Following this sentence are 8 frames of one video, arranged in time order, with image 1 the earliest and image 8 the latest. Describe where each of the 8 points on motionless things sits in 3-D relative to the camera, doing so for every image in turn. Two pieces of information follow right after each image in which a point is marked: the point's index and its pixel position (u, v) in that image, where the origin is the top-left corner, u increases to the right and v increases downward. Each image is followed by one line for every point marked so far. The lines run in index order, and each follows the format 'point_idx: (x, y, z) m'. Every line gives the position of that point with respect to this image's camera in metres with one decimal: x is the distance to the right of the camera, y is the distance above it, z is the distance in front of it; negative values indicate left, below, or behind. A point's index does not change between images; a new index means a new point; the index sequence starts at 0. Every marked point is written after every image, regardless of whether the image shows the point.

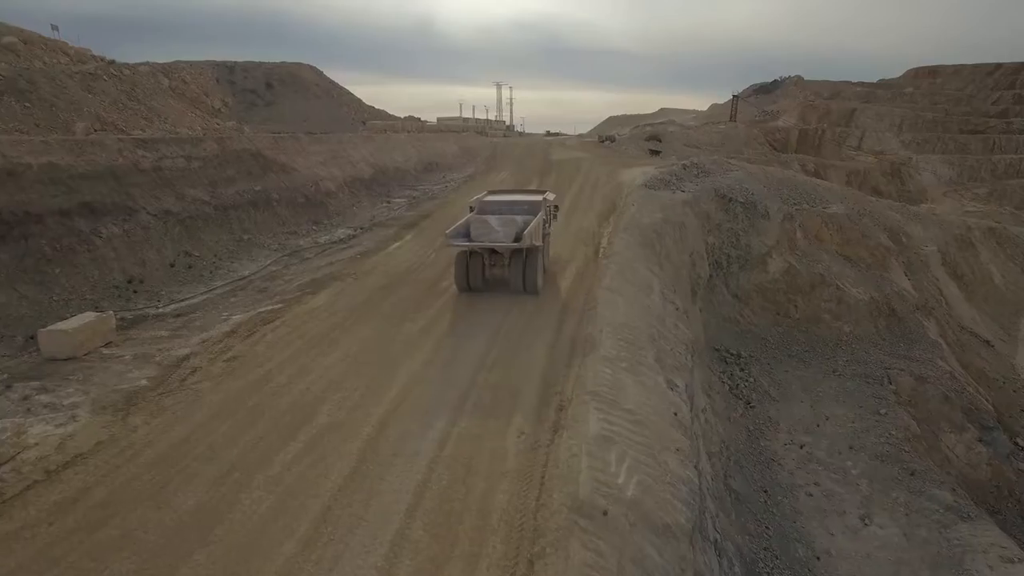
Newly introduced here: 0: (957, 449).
0: (+10.0, -3.6, +14.2) m
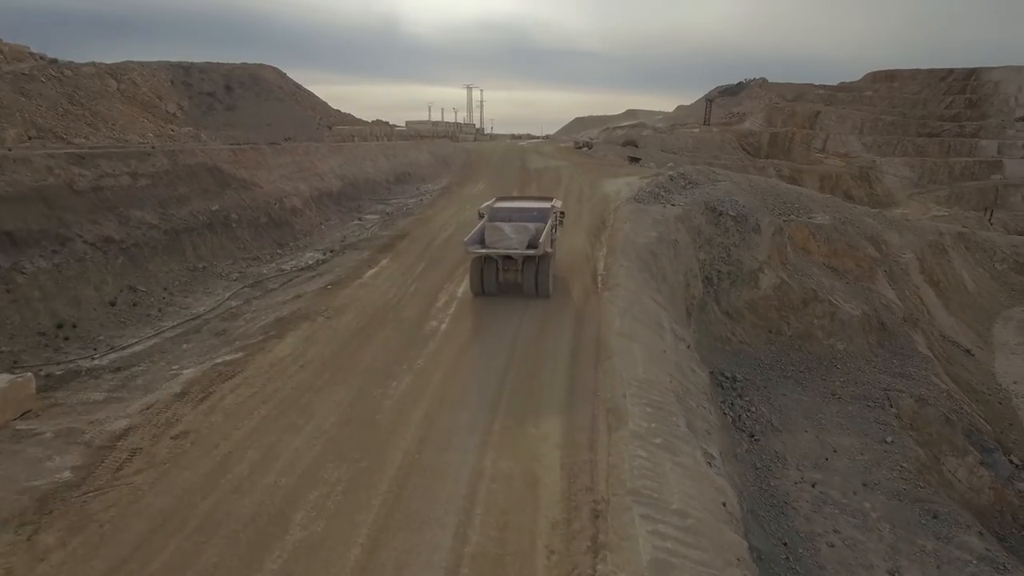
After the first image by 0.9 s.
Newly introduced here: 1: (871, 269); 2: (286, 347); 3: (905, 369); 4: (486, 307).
0: (+9.7, -4.0, +13.7) m
1: (+11.3, +0.6, +19.8) m
2: (-2.7, -0.7, +7.5) m
3: (+10.0, -2.1, +16.1) m
4: (-0.3, -0.2, +8.7) m
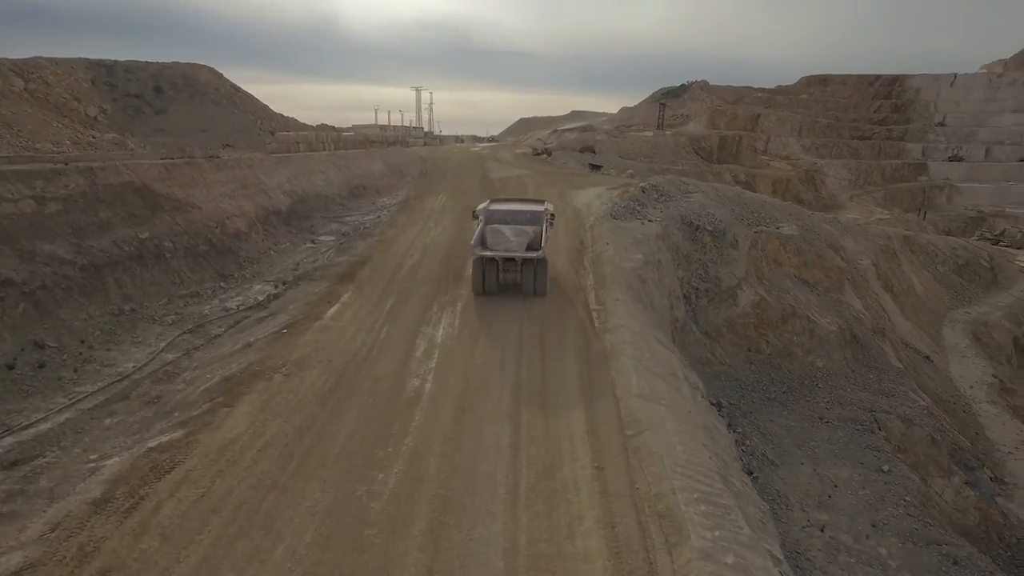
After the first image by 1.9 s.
0: (+9.2, -4.4, +13.4) m
1: (+10.2, +0.2, +19.6) m
2: (-2.7, -1.3, +6.1) m
3: (+9.3, -2.5, +15.8) m
4: (-0.4, -0.8, +7.5) m
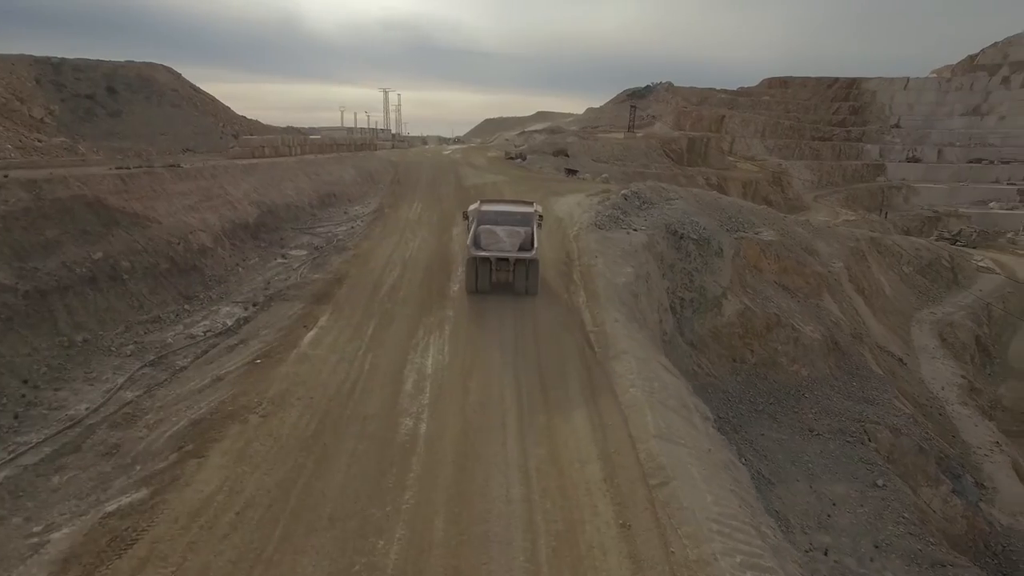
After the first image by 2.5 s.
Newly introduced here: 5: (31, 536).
0: (+8.9, -4.5, +13.3) m
1: (+9.5, 0.0, +19.6) m
2: (-2.6, -1.6, +5.4) m
3: (+8.8, -2.6, +15.7) m
4: (-0.4, -1.1, +6.9) m
5: (-3.5, -1.8, +4.7) m
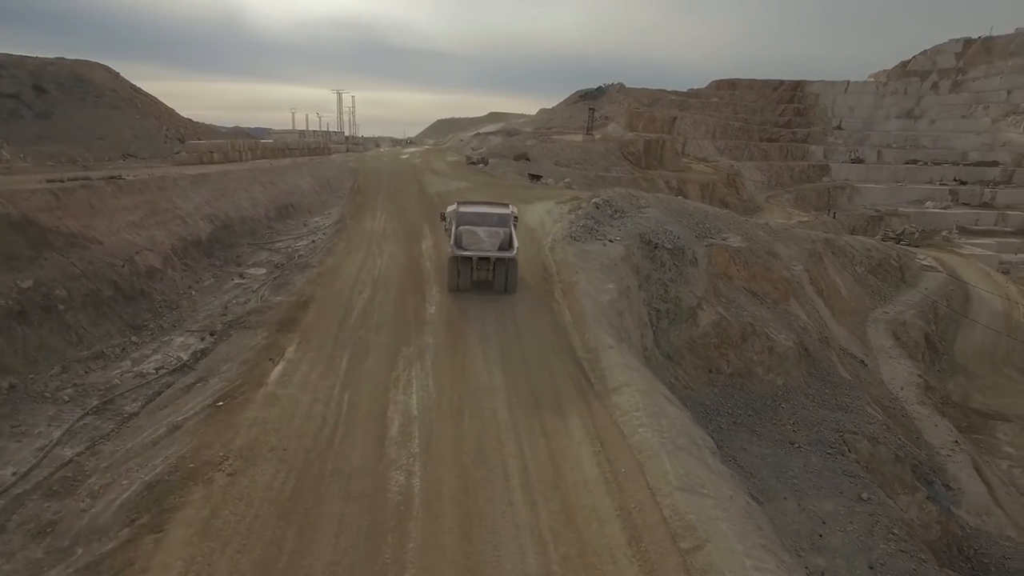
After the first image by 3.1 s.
0: (+8.5, -4.7, +13.3) m
1: (+8.5, -0.1, +19.6) m
2: (-2.5, -1.9, +4.6) m
3: (+8.2, -2.8, +15.7) m
4: (-0.5, -1.4, +6.3) m
5: (-3.4, -2.2, +3.8) m
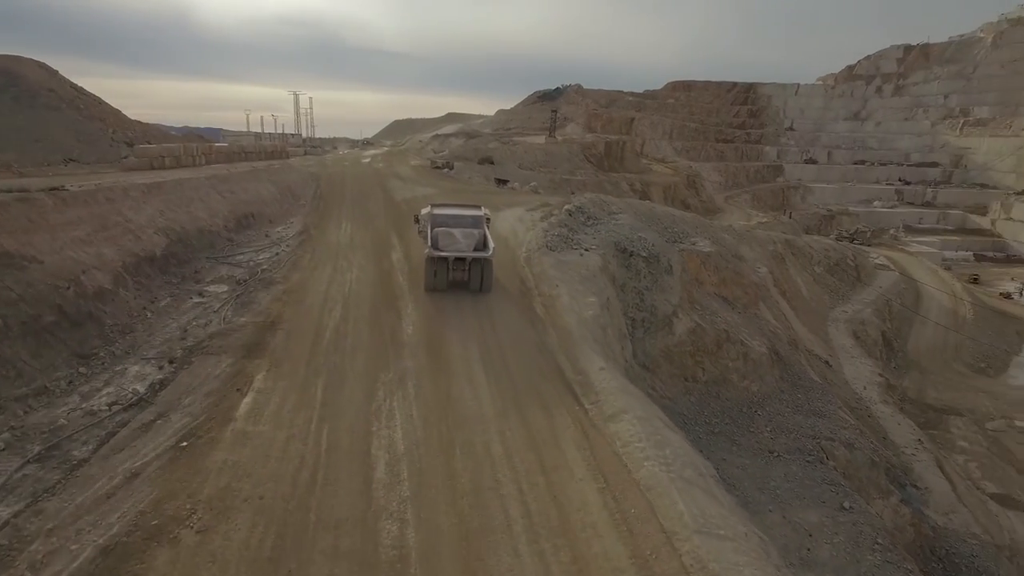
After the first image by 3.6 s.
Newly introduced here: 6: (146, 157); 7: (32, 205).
0: (+8.0, -4.8, +13.4) m
1: (+7.6, -0.3, +19.7) m
2: (-2.4, -2.2, +4.1) m
3: (+7.6, -3.0, +15.8) m
4: (-0.5, -1.7, +5.8) m
5: (-3.2, -2.5, +3.2) m
6: (-11.1, +4.0, +19.2) m
7: (-7.0, +1.2, +9.2) m
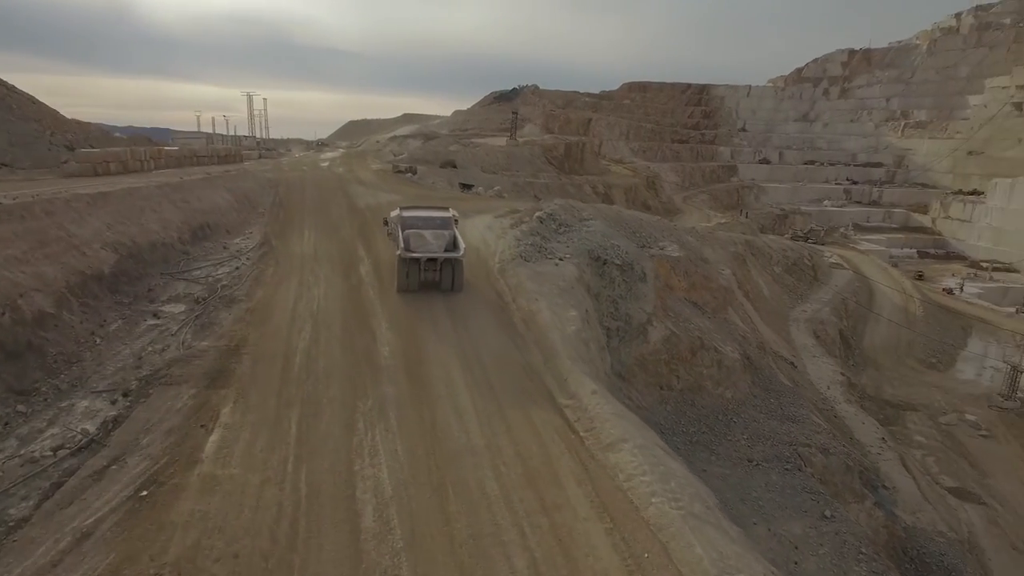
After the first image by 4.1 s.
0: (+7.5, -5.0, +13.5) m
1: (+6.6, -0.4, +19.8) m
2: (-2.3, -2.5, +3.5) m
3: (+6.9, -3.1, +15.8) m
4: (-0.5, -1.9, +5.4) m
5: (-3.1, -2.8, +2.6) m
6: (-12.0, +3.6, +18.0) m
7: (-7.3, +0.9, +8.4) m
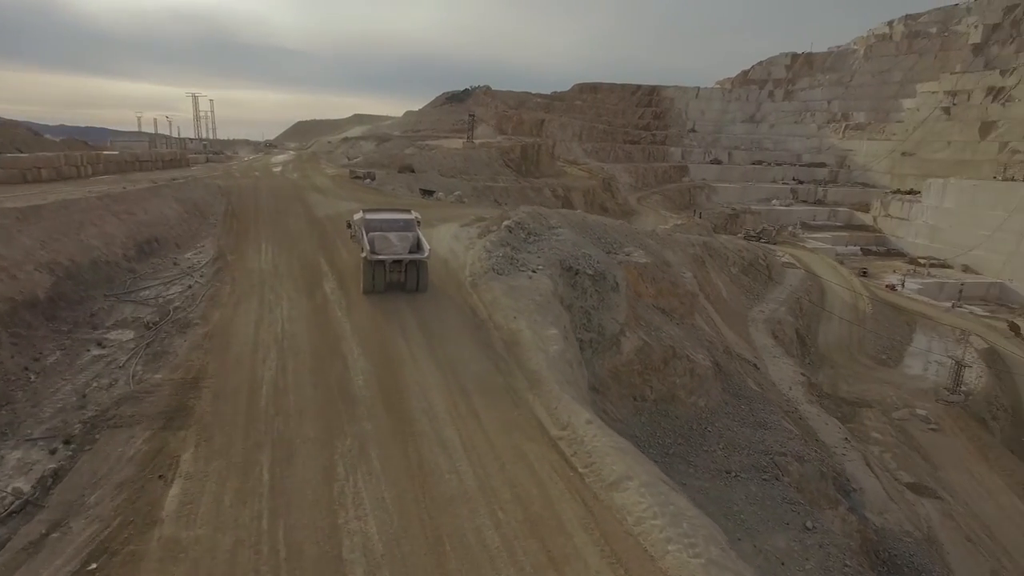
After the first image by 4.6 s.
0: (+7.0, -5.1, +13.6) m
1: (+5.6, -0.6, +19.7) m
2: (-2.1, -2.8, +2.9) m
3: (+6.2, -3.2, +15.8) m
4: (-0.5, -2.2, +4.9) m
5: (-2.8, -3.1, +1.9) m
6: (-12.9, +3.1, +16.6) m
7: (-7.5, +0.5, +7.4) m
